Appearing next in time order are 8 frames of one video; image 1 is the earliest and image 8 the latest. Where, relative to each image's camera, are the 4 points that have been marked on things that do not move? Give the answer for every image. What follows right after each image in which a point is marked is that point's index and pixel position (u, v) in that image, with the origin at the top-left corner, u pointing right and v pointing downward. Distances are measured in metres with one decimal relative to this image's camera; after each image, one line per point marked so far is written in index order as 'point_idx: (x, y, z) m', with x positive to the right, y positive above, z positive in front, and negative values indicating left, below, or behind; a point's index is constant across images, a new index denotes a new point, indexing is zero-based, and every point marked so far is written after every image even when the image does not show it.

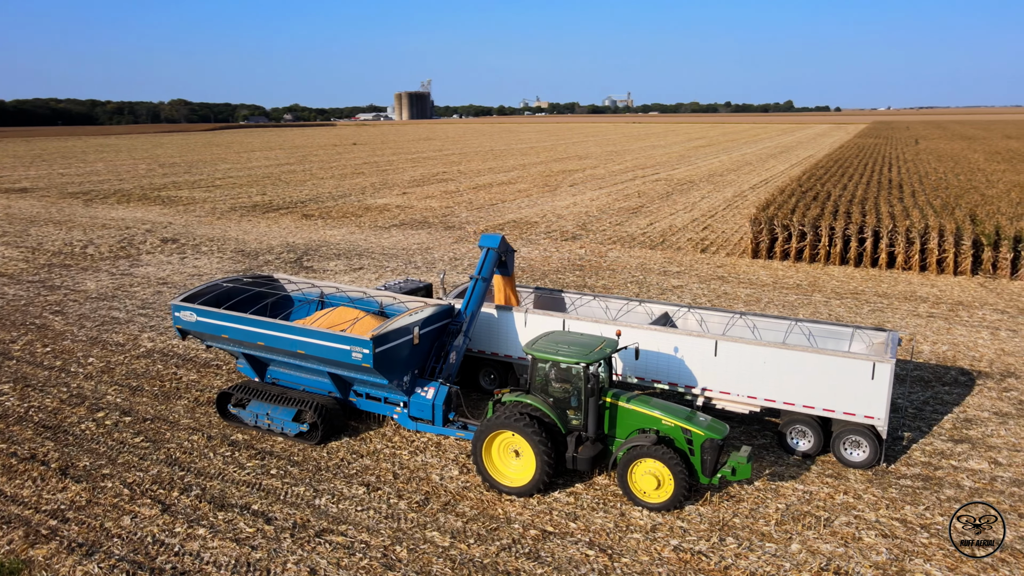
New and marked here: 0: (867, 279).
0: (+7.9, +0.2, +16.3) m
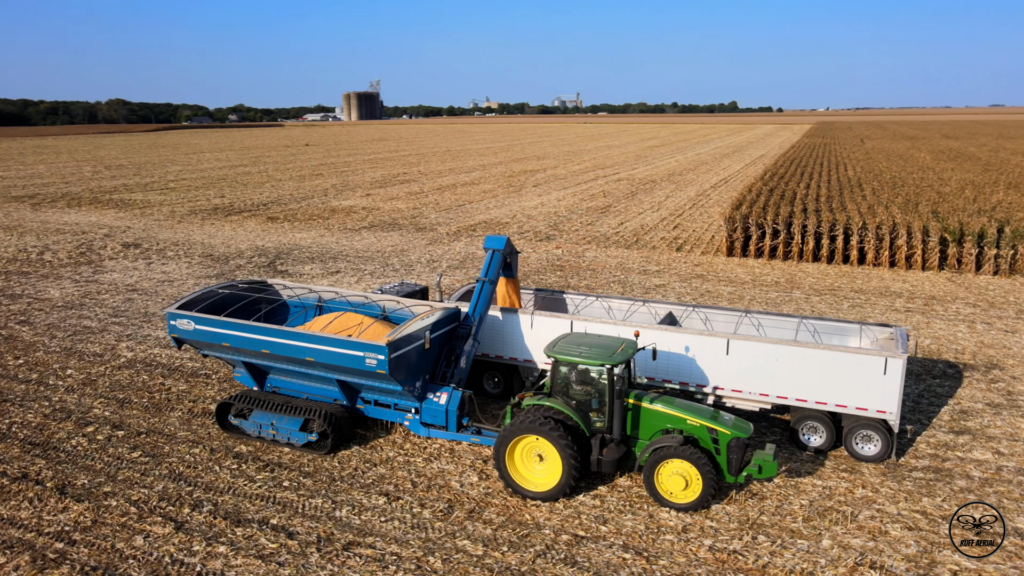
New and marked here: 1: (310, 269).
0: (+7.5, +0.3, +16.6) m
1: (-4.9, +0.5, +17.8) m
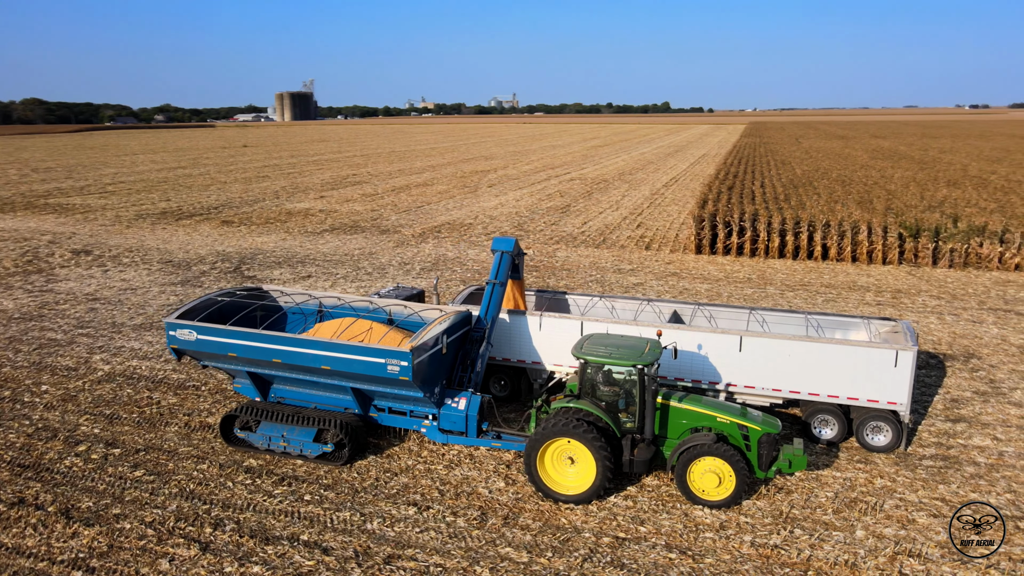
0: (+6.9, +0.4, +17.1) m
1: (-5.5, +0.3, +17.3) m
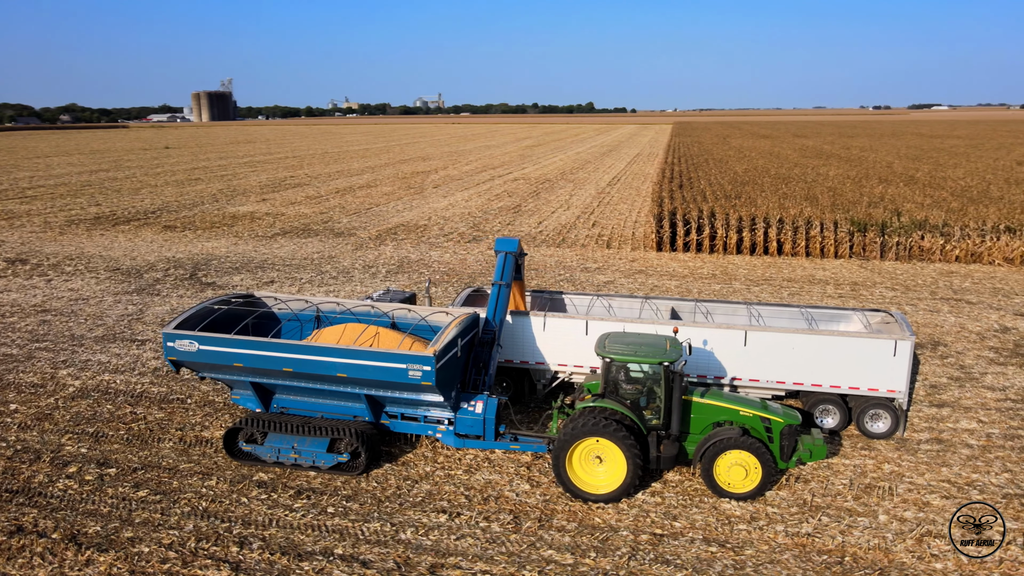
0: (+6.2, +0.5, +17.7) m
1: (-6.2, +0.2, +16.7) m
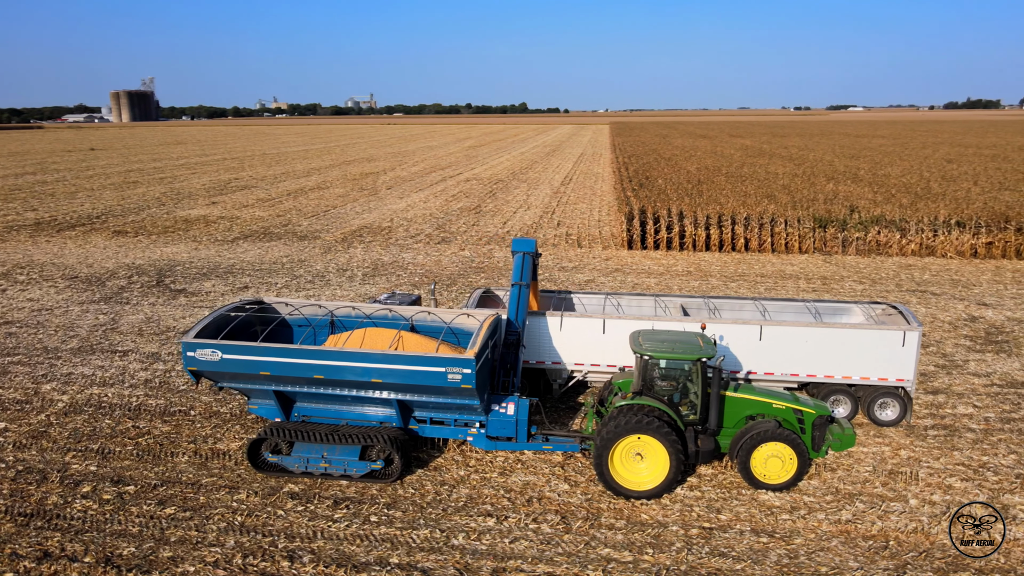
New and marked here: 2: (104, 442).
0: (+5.6, +0.6, +18.2) m
1: (-6.6, +0.1, +16.1) m
2: (-4.6, -1.7, +8.3) m
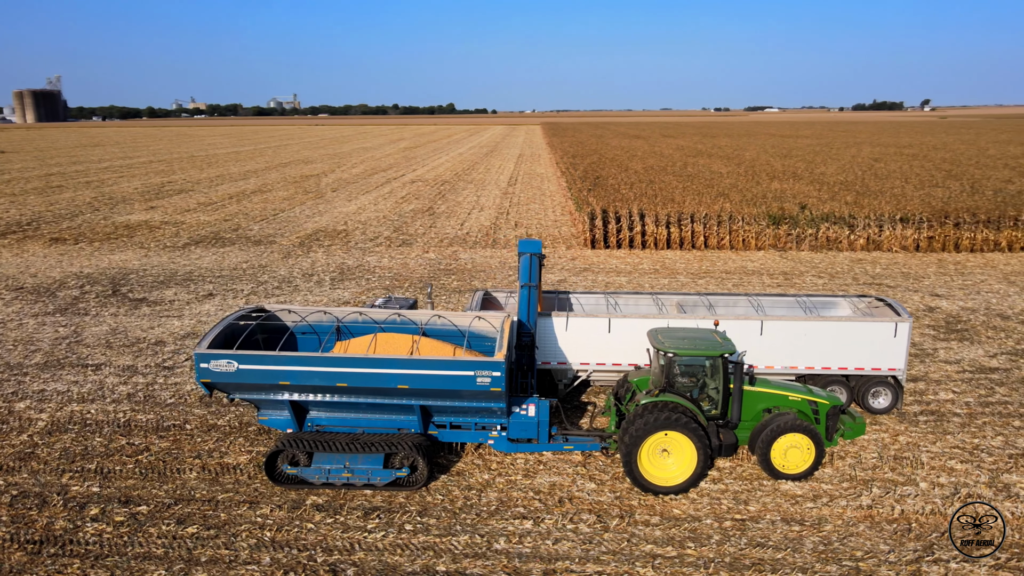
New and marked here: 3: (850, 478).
0: (+4.8, +0.7, +18.6) m
1: (-7.1, -0.1, +15.5) m
2: (-4.4, -1.9, +7.9) m
3: (+3.4, -1.9, +7.4) m
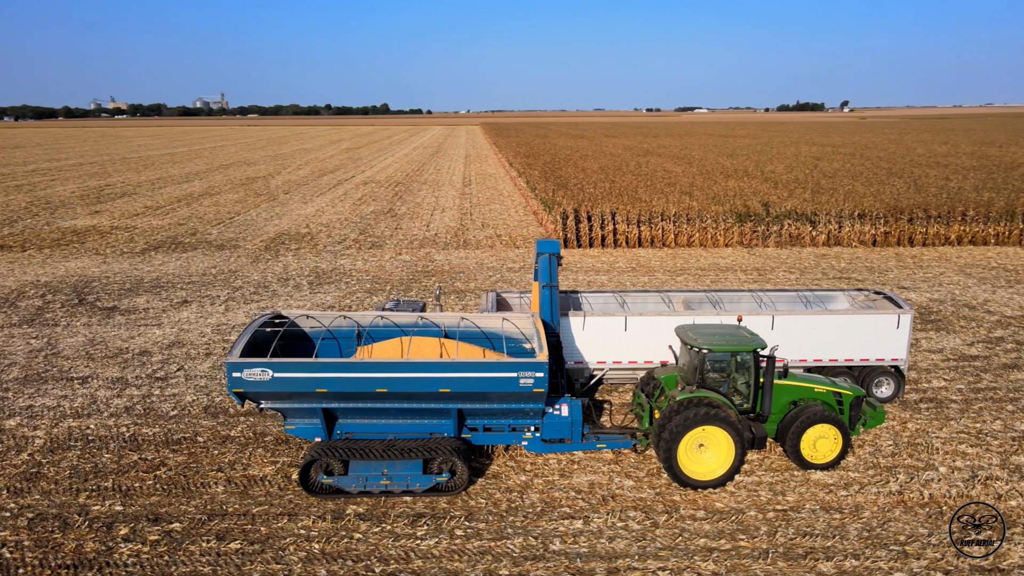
0: (+4.2, +0.8, +19.0) m
1: (-7.4, -0.3, +14.8) m
2: (-4.0, -1.9, +7.5) m
3: (+3.8, -1.9, +7.7) m
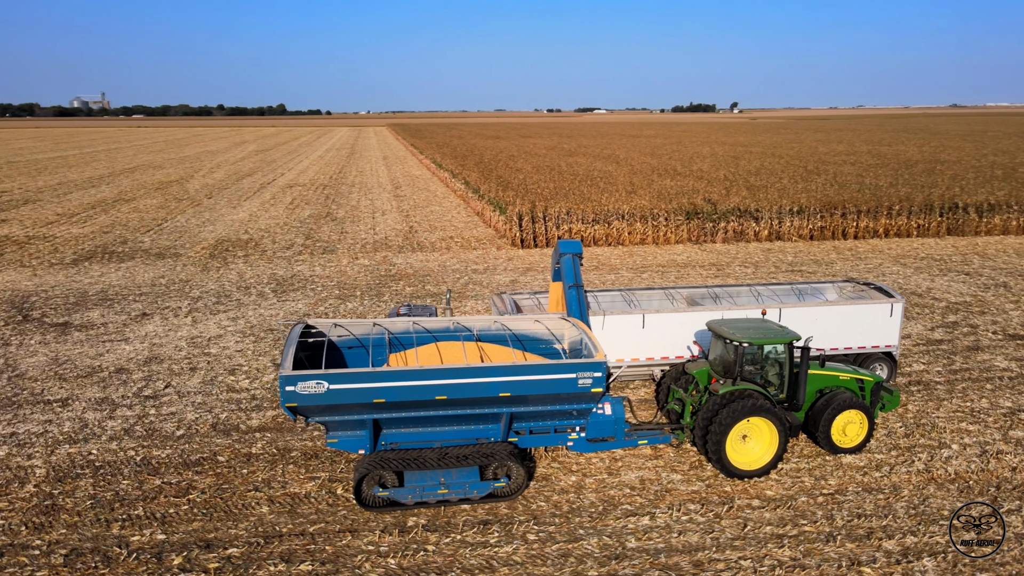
0: (+3.2, +0.9, +19.4) m
1: (-7.8, -0.5, +13.9) m
2: (-3.5, -2.1, +7.0) m
3: (+4.2, -1.8, +8.1) m
